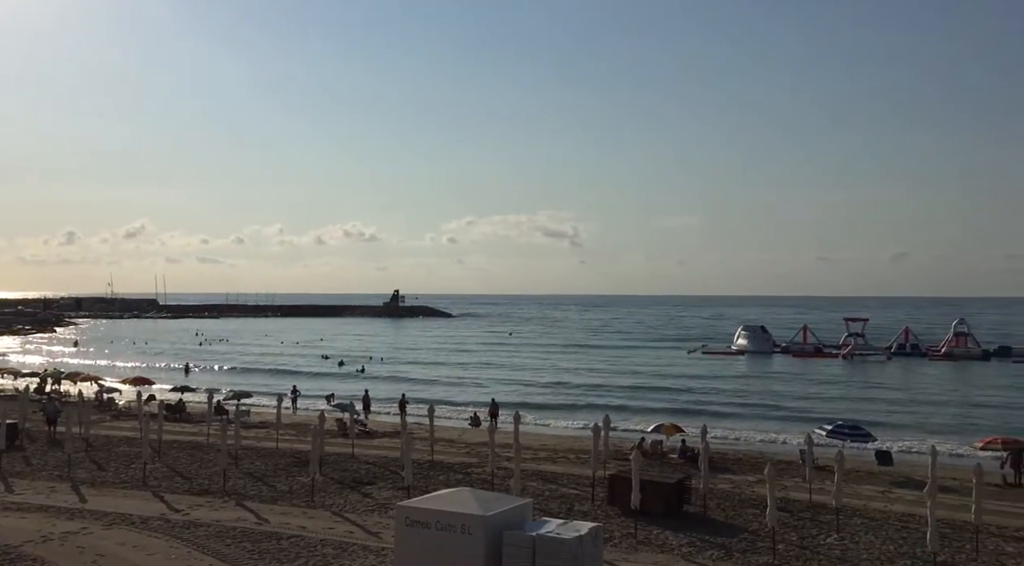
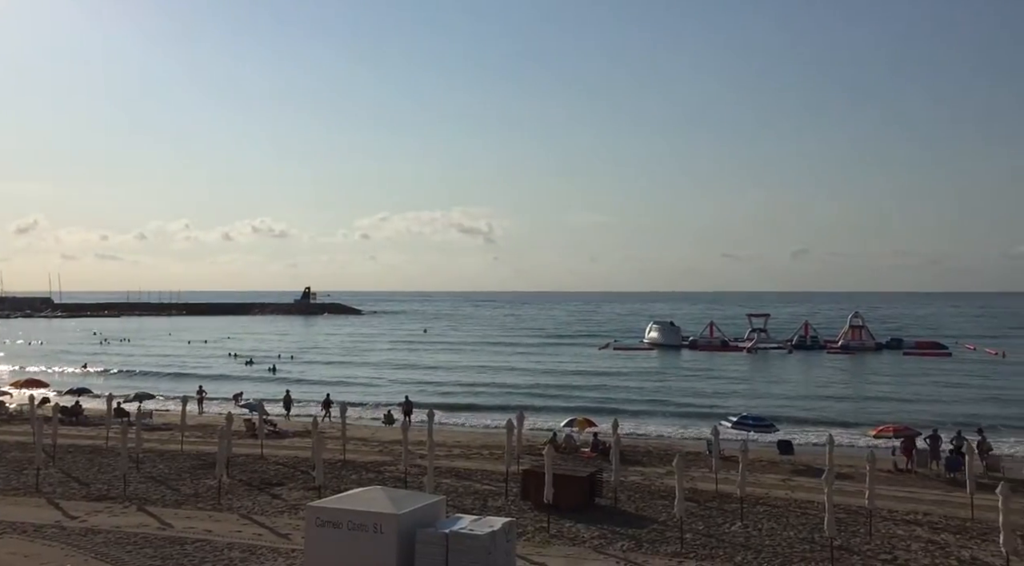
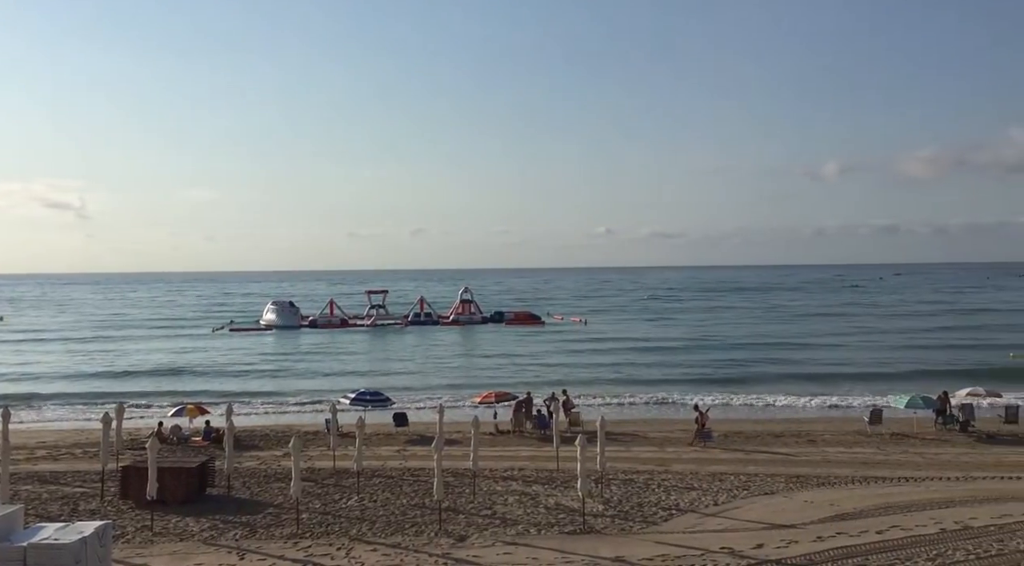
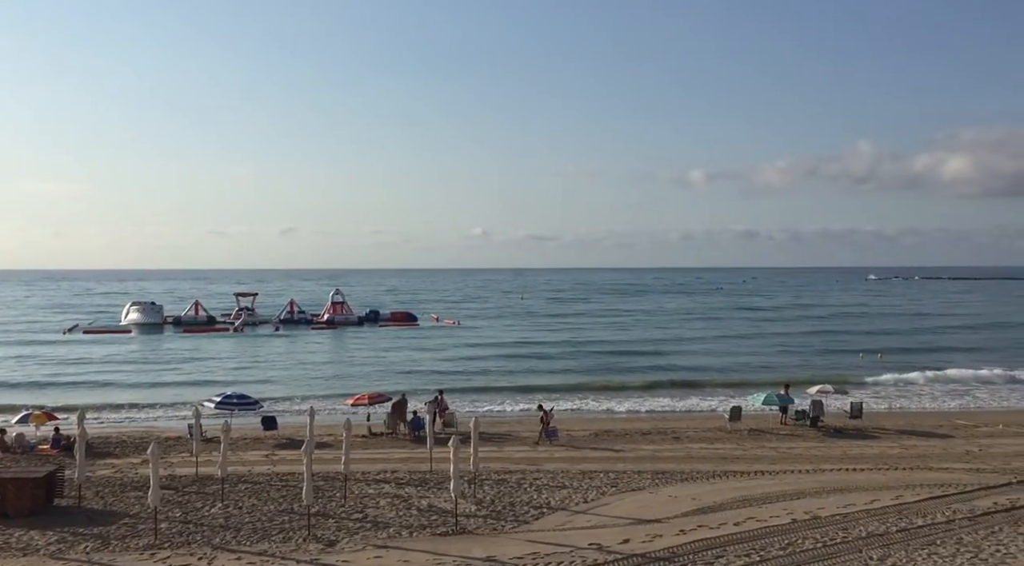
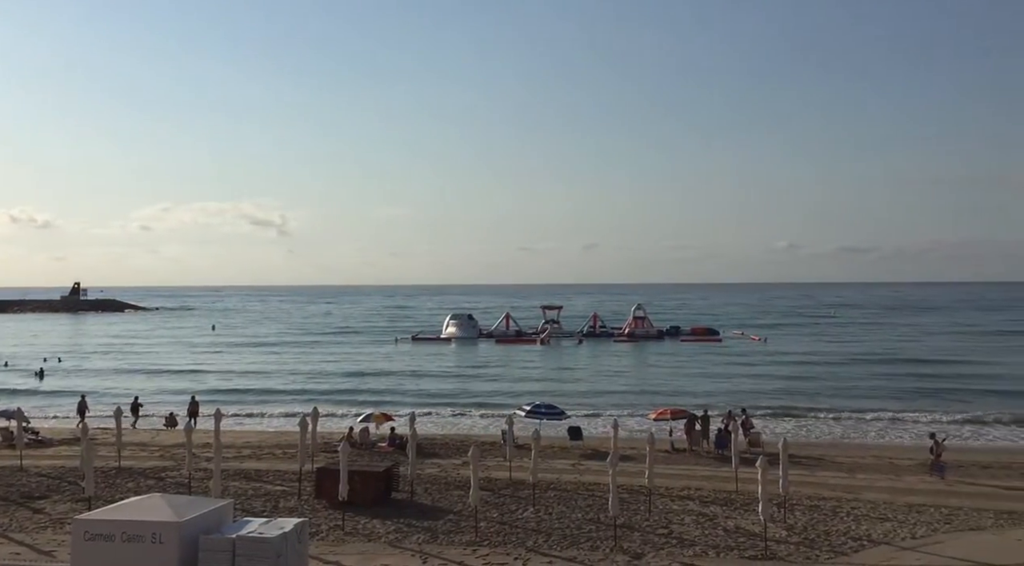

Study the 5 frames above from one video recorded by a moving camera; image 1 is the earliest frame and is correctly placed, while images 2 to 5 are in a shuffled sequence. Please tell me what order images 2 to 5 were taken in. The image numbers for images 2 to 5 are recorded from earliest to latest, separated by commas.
2, 5, 3, 4
